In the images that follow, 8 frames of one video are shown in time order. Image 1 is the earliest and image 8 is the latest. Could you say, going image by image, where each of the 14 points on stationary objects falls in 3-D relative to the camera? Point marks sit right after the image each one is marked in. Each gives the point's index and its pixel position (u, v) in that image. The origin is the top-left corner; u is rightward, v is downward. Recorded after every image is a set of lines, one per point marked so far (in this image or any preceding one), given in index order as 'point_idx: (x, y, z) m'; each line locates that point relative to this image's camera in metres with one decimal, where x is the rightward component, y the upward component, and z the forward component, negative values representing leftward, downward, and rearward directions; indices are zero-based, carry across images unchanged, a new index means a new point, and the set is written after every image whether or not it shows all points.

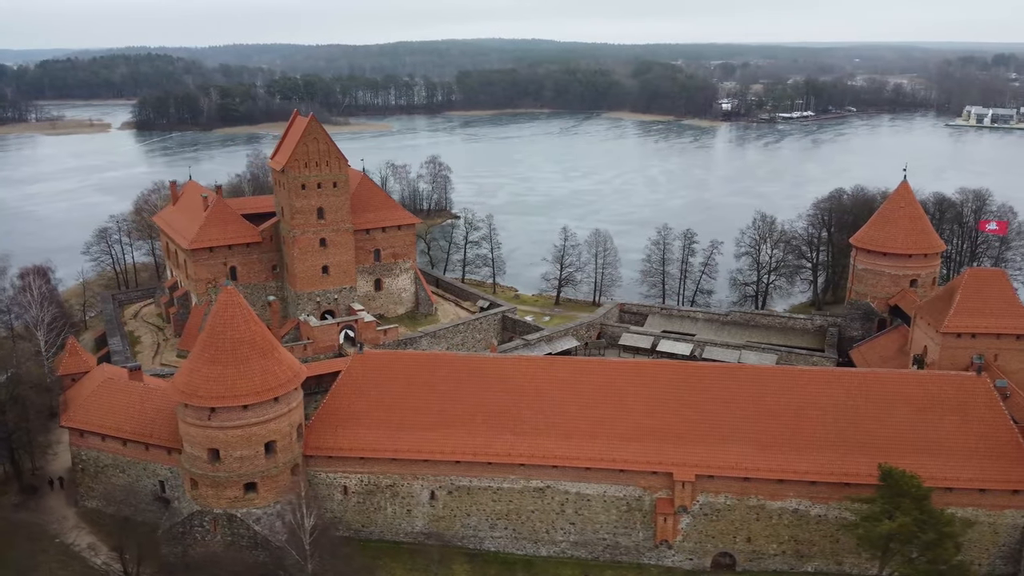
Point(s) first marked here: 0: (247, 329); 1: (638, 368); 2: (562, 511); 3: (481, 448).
0: (-5.0, -0.8, +16.0) m
1: (+2.6, -1.6, +17.0) m
2: (+1.0, -4.5, +16.8) m
3: (-0.6, -3.2, +16.6) m
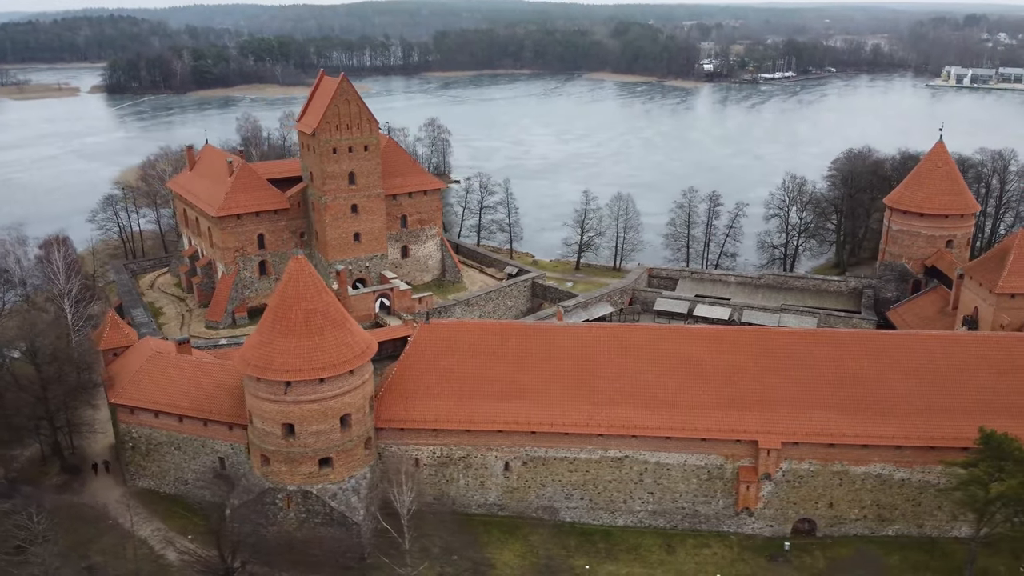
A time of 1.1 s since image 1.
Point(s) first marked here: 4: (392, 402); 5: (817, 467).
0: (-3.5, -0.2, +15.3) m
1: (+4.0, -0.9, +16.6) m
2: (+2.6, -3.8, +16.5) m
3: (+0.9, -2.5, +16.2) m
4: (-2.4, -2.3, +16.5) m
5: (+5.9, -3.4, +16.2) m
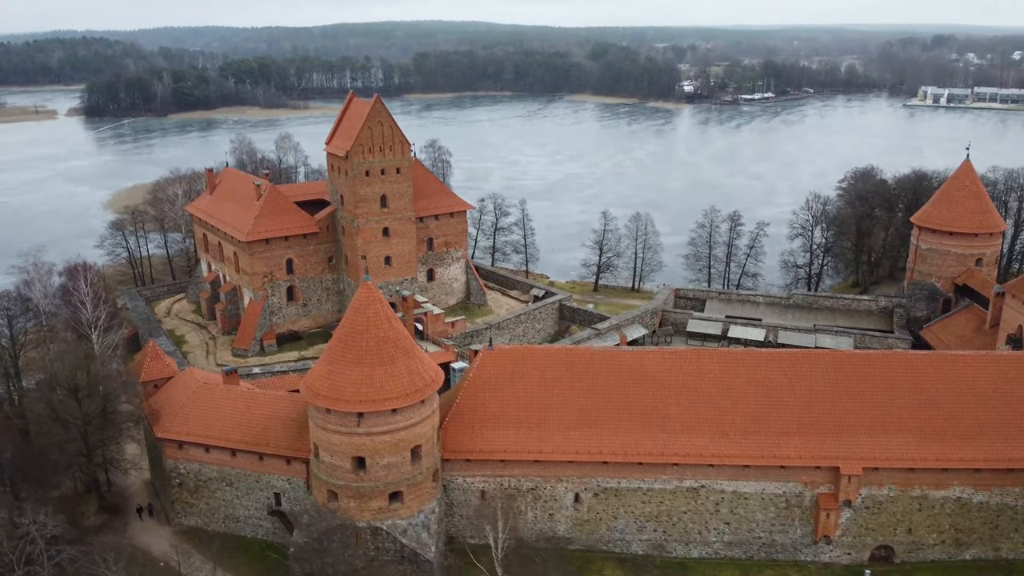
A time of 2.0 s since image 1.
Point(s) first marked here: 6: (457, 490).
0: (-2.2, -0.7, +14.7) m
1: (+5.4, -1.4, +16.2) m
2: (+3.9, -4.2, +16.0) m
3: (+2.2, -3.0, +15.7) m
4: (-1.0, -2.8, +16.0) m
5: (+7.2, -3.8, +15.8) m
6: (-1.0, -3.9, +16.1) m
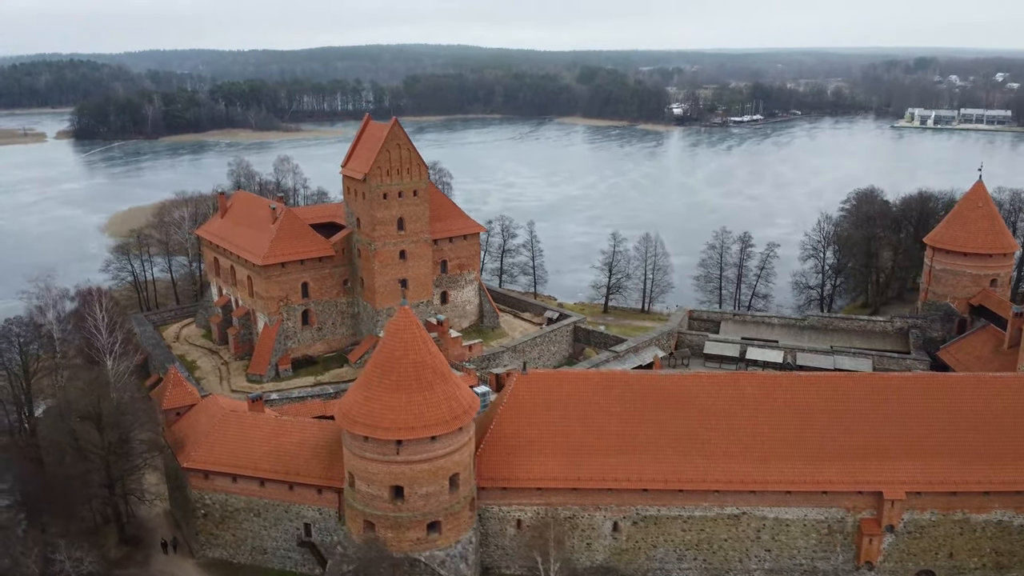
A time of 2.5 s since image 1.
0: (-1.5, -1.1, +14.5) m
1: (+6.0, -1.8, +16.1) m
2: (+4.6, -4.7, +15.8) m
3: (+2.9, -3.4, +15.4) m
4: (-0.3, -3.2, +15.6) m
5: (+7.9, -4.2, +15.6) m
6: (-0.4, -4.3, +15.7) m
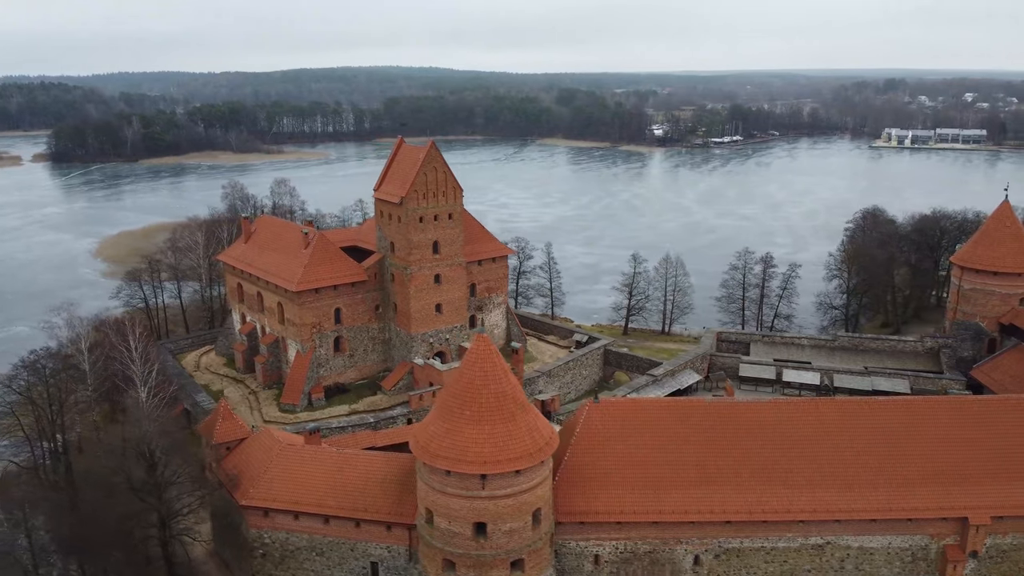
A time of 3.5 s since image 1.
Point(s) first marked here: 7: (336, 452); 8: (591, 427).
0: (-0.1, -1.6, +13.9) m
1: (+7.4, -2.2, +15.8) m
2: (+6.0, -5.1, +15.3) m
3: (+4.3, -3.8, +15.0) m
4: (+1.1, -3.7, +15.1) m
5: (+9.3, -4.6, +15.3) m
6: (+1.0, -4.8, +15.1) m
7: (-3.4, -3.1, +15.9) m
8: (+1.5, -2.6, +15.5) m
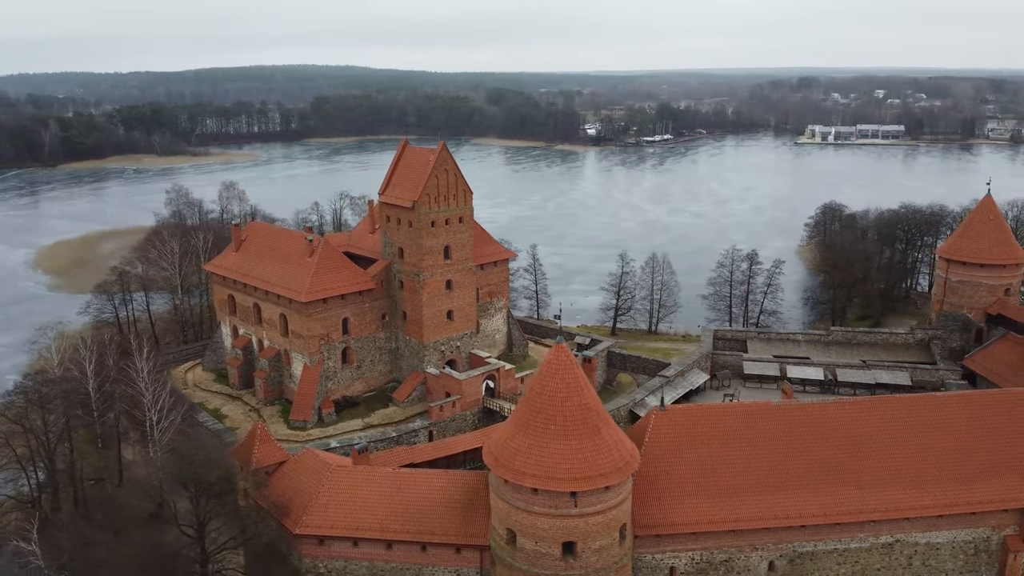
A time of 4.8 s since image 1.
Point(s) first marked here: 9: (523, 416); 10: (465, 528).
0: (+1.3, -1.7, +13.3) m
1: (+8.5, -2.1, +15.9) m
2: (+7.3, -5.0, +15.3) m
3: (+5.6, -3.8, +14.8) m
4: (+2.3, -3.8, +14.6) m
5: (+10.5, -4.5, +15.6) m
6: (+2.3, -4.9, +14.7) m
7: (-2.2, -3.3, +15.0) m
8: (+2.6, -2.7, +15.1) m
9: (+0.3, -2.0, +13.3) m
10: (-0.8, -4.1, +14.2) m
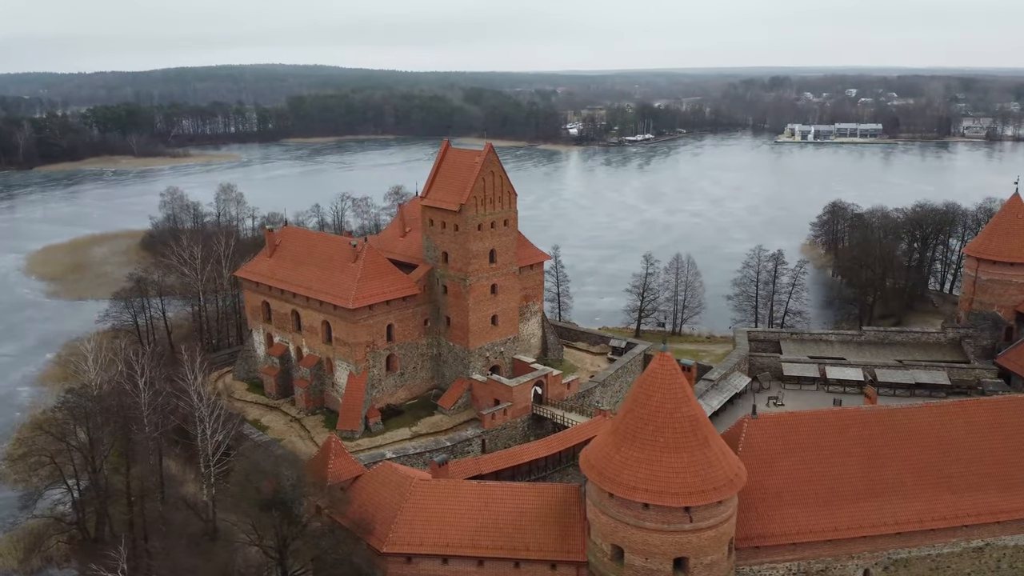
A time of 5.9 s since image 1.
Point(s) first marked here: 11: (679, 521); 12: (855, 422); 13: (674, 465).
0: (+2.9, -1.8, +12.9) m
1: (+10.1, -2.1, +15.7) m
2: (+8.8, -5.1, +15.2) m
3: (+7.1, -3.9, +14.6) m
4: (+3.9, -3.8, +14.3) m
5: (+12.1, -4.5, +15.5) m
6: (+3.9, -4.9, +14.3) m
7: (-0.6, -3.4, +14.5) m
8: (+4.2, -2.7, +14.7) m
9: (+1.9, -2.1, +12.9) m
10: (+0.8, -4.2, +13.7) m
11: (+2.4, -3.4, +12.5) m
12: (+6.2, -2.4, +15.1) m
13: (+2.4, -2.6, +12.5) m
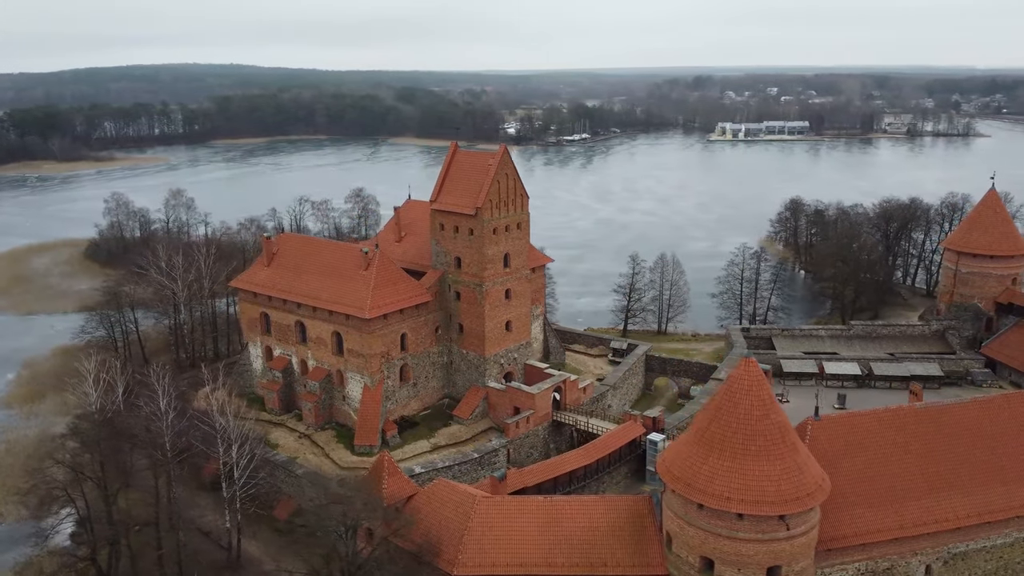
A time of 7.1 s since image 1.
0: (+4.1, -1.8, +12.7) m
1: (+11.0, -2.0, +16.1) m
2: (+9.9, -5.0, +15.5) m
3: (+8.3, -3.8, +14.7) m
4: (+5.1, -3.9, +14.1) m
5: (+13.1, -4.3, +16.1) m
6: (+5.1, -5.0, +14.2) m
7: (+0.5, -3.6, +14.0) m
8: (+5.3, -2.7, +14.7) m
9: (+3.1, -2.2, +12.6) m
10: (+2.1, -4.3, +13.3) m
11: (+3.7, -3.5, +12.2) m
12: (+7.2, -2.3, +15.2) m
13: (+3.7, -2.7, +12.3) m
